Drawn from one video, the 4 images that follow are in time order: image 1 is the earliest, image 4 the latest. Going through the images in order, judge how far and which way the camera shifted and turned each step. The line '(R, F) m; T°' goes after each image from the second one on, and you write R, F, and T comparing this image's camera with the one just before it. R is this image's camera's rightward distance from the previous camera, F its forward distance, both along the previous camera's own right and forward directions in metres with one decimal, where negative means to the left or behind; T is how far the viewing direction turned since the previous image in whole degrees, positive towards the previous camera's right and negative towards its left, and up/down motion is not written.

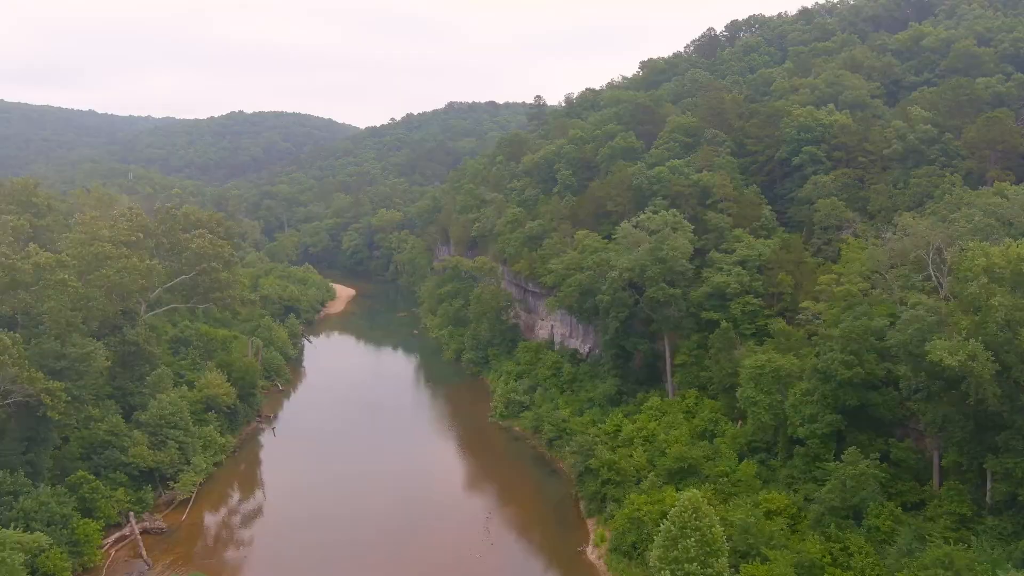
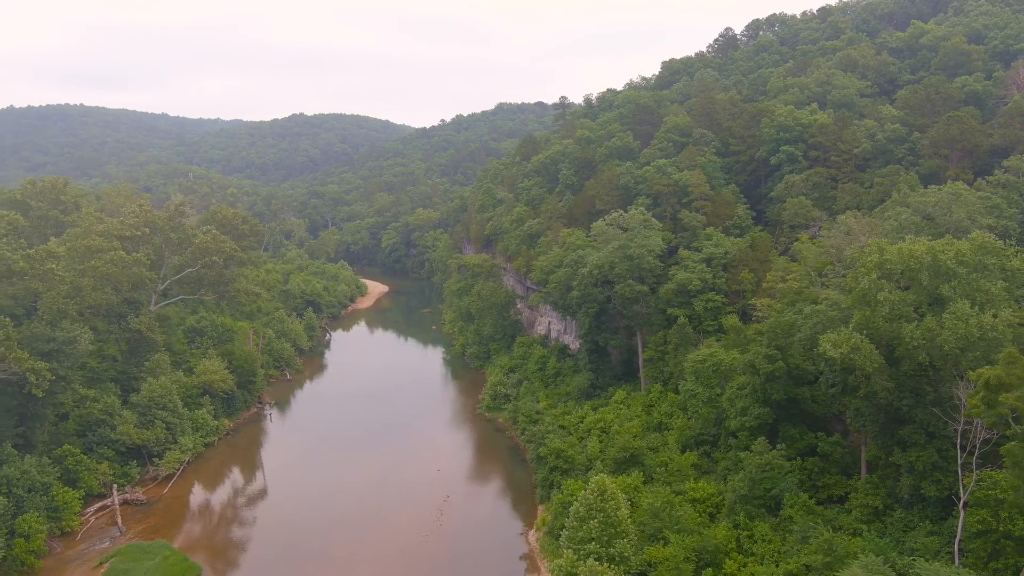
(+2.9, -0.6) m; -3°
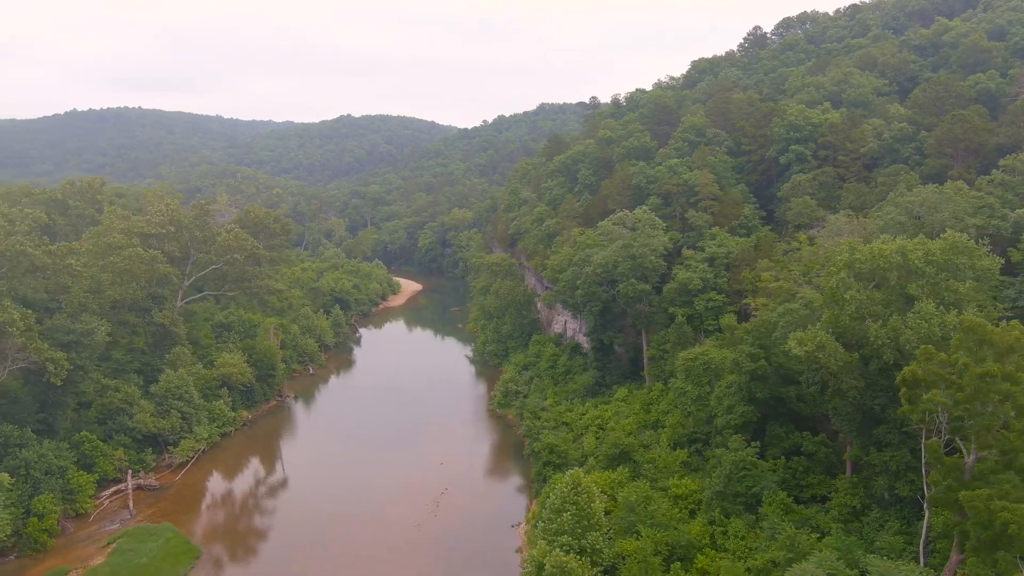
(+1.4, -0.4) m; -3°
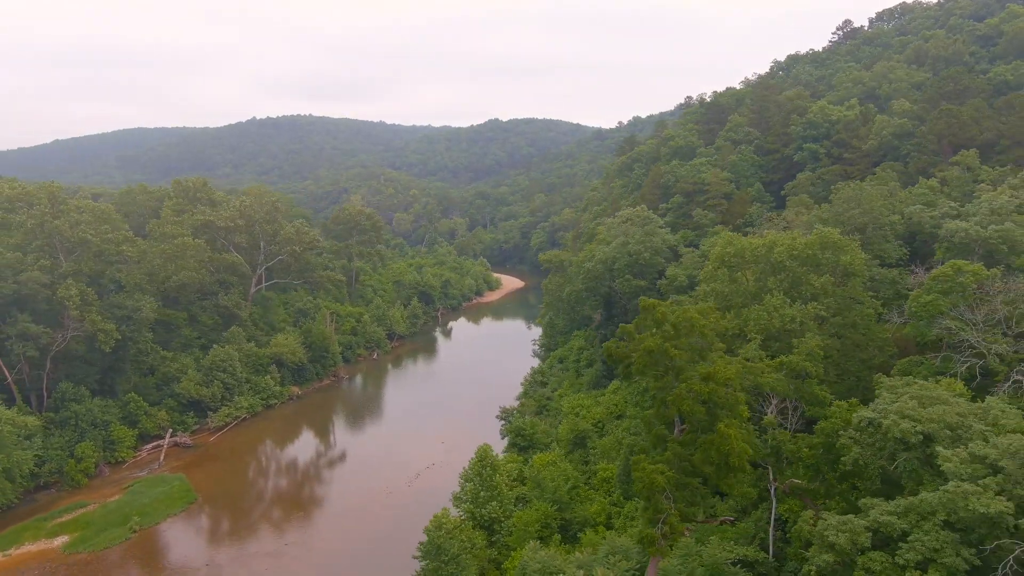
(+5.1, -1.1) m; -9°
